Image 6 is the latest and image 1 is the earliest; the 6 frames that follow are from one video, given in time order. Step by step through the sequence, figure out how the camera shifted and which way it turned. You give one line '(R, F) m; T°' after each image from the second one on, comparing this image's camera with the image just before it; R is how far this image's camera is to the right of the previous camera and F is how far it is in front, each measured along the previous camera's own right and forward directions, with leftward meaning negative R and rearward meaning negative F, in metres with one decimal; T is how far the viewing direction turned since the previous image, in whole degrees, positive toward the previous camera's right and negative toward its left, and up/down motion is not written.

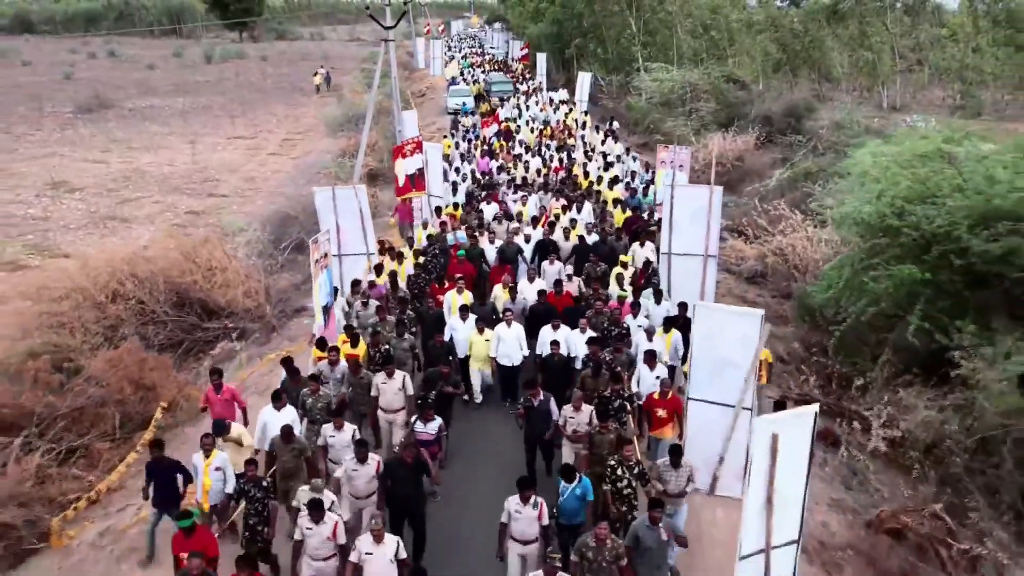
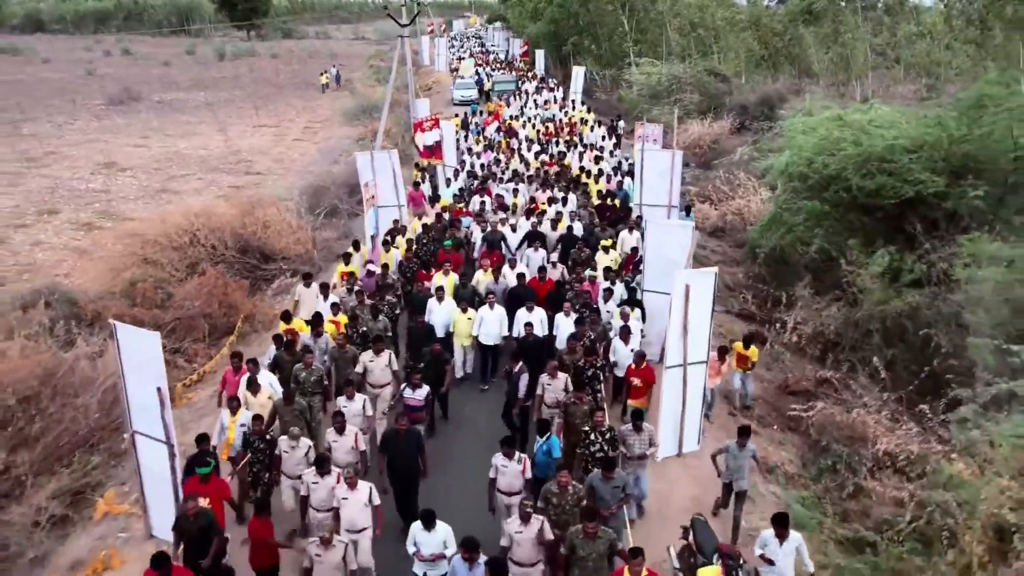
(-0.1, -3.2) m; 0°
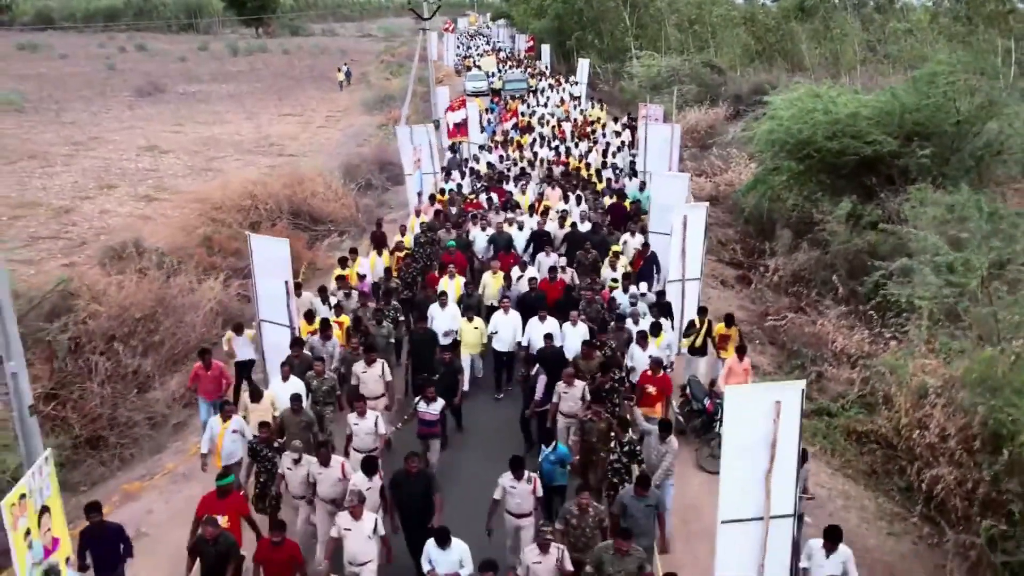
(-0.5, -2.4) m; 0°
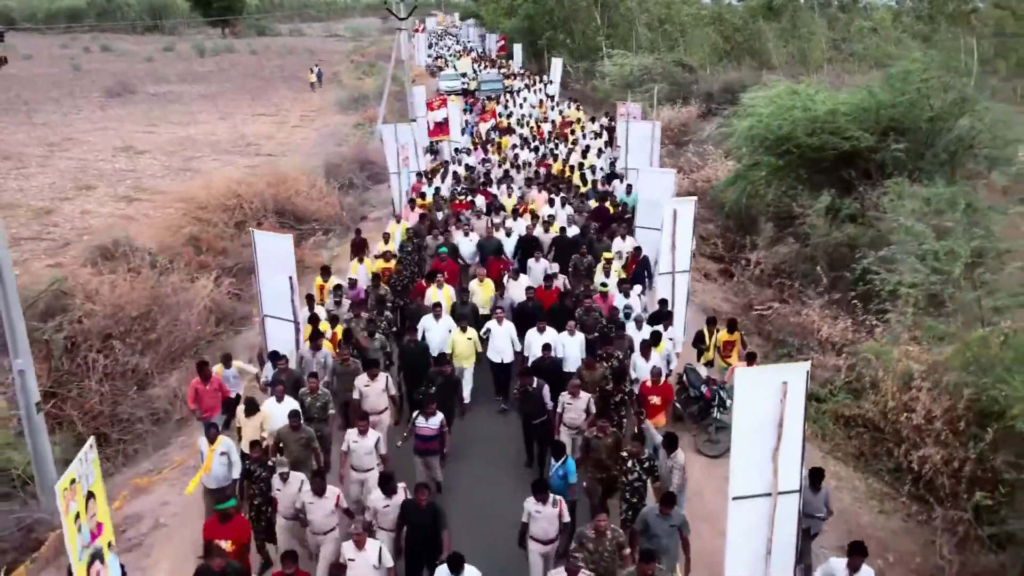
(-0.4, -0.3) m; +2°
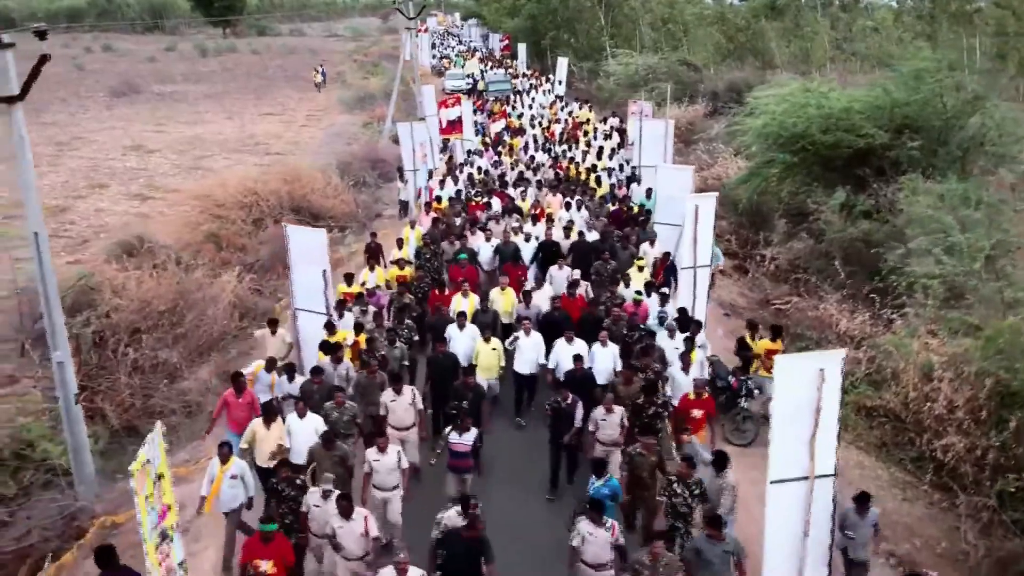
(-0.4, -0.2) m; 0°
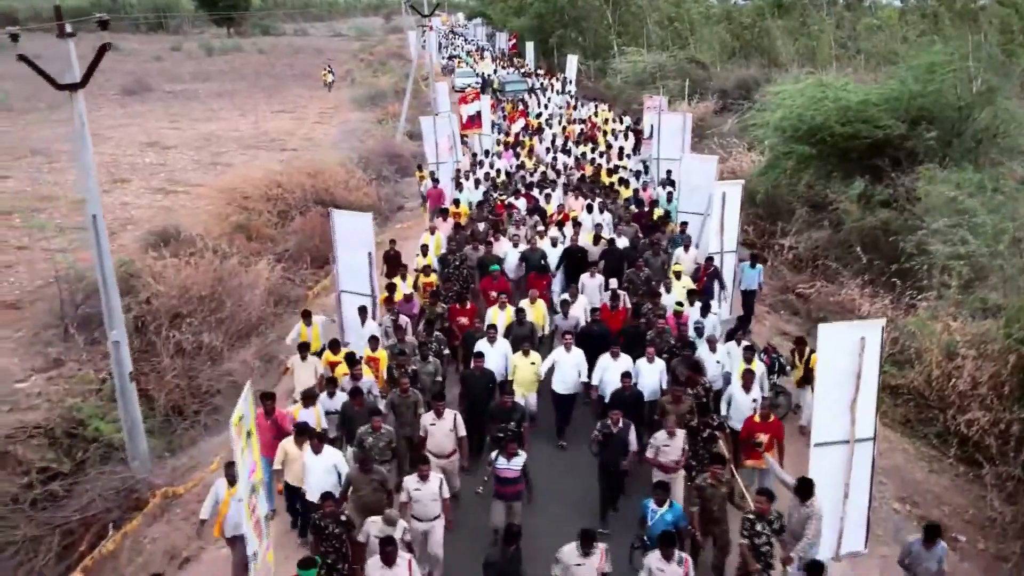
(-0.5, -0.4) m; 0°
